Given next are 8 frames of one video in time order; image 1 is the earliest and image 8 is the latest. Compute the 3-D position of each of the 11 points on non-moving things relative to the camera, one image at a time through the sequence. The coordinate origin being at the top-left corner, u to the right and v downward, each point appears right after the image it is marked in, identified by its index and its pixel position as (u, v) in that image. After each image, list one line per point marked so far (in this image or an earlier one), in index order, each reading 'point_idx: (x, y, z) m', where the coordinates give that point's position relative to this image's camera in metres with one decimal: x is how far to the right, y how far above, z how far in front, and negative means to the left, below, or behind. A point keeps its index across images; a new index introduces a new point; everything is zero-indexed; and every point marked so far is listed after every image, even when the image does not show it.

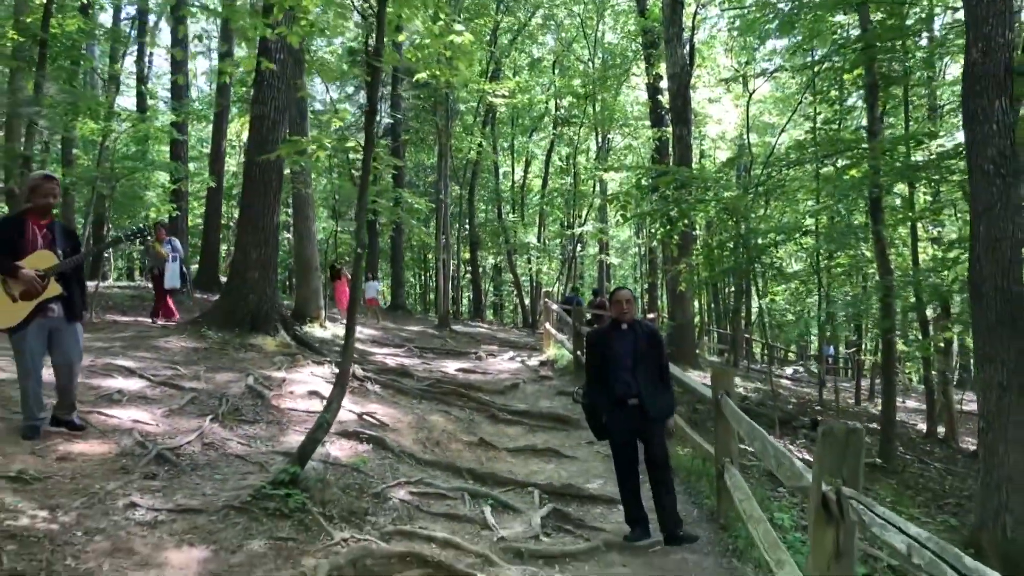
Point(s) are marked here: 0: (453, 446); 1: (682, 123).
0: (-0.5, -1.4, +6.6) m
1: (+3.3, +3.3, +14.2) m
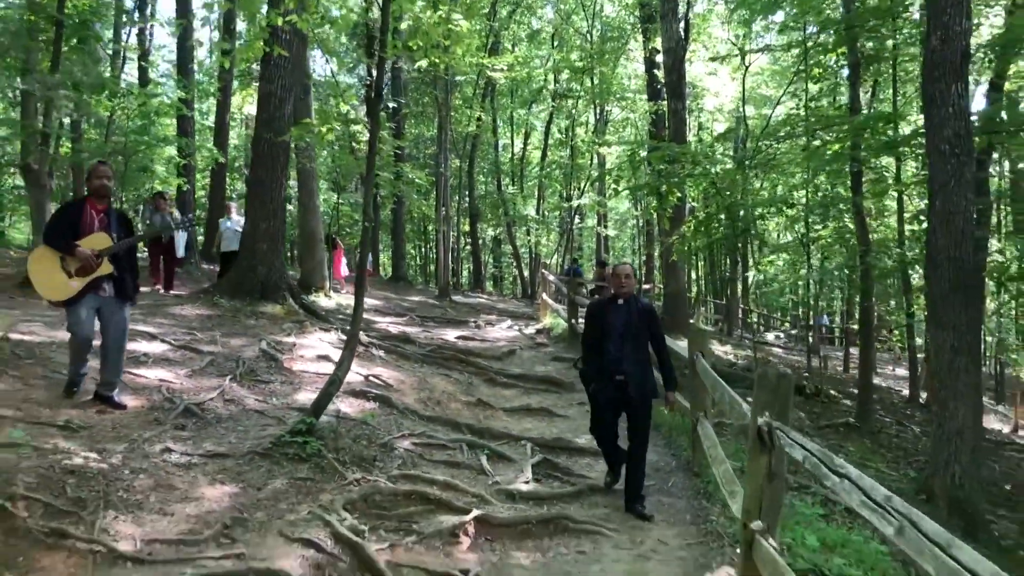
0: (-0.6, -1.1, +7.2) m
1: (+3.3, +3.8, +14.6) m
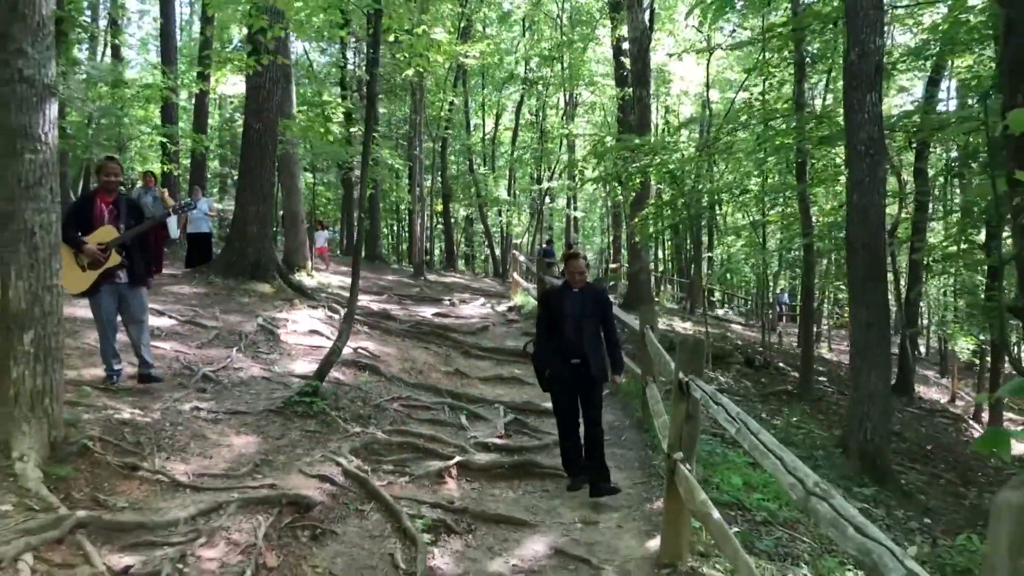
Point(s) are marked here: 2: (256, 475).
0: (-0.9, -0.9, +8.0) m
1: (+2.7, +4.3, +15.4) m
2: (-1.4, -1.0, +4.1) m
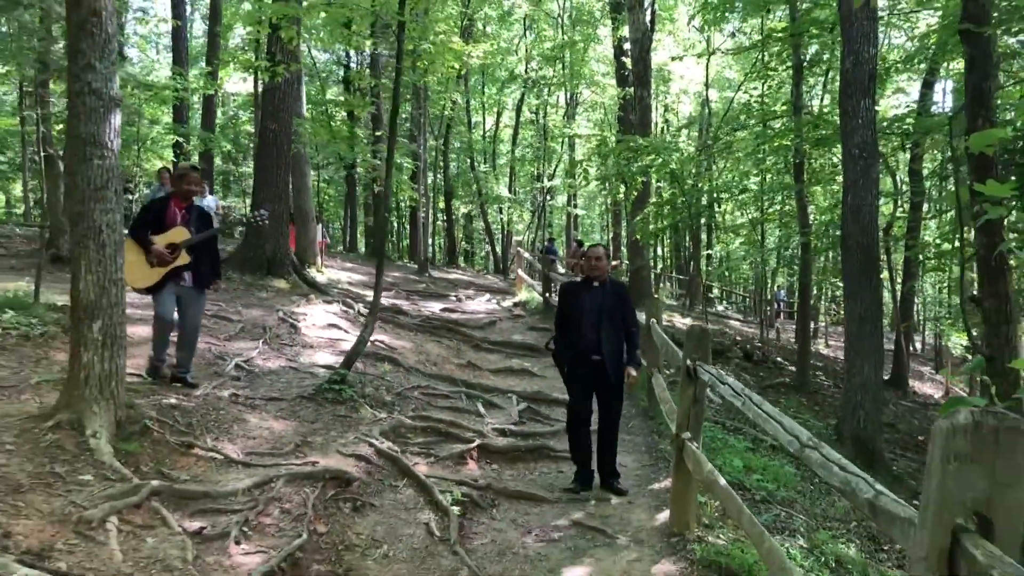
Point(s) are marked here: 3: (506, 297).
0: (-0.7, -0.9, +8.4) m
1: (+2.8, +4.3, +15.8) m
2: (-1.3, -1.0, +4.5) m
3: (-0.1, -0.2, +16.2) m
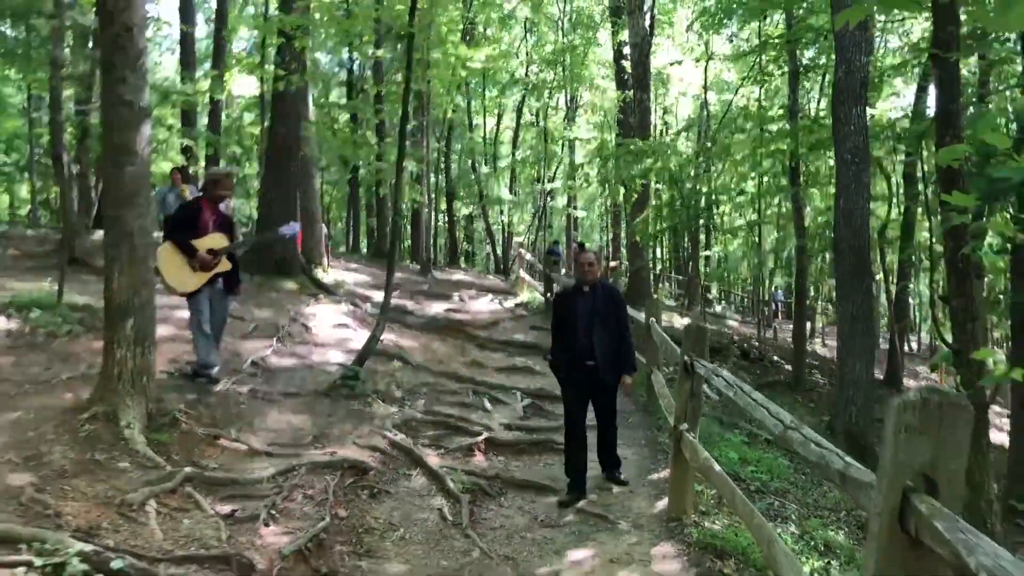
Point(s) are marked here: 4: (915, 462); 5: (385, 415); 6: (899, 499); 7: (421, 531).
0: (-0.7, -0.9, +8.6) m
1: (+2.8, +4.3, +16.0) m
2: (-1.3, -1.0, +4.8) m
3: (-0.1, -0.2, +16.5) m
4: (+0.8, -0.4, +1.5) m
5: (-1.0, -1.0, +5.7) m
6: (+0.8, -0.4, +1.5) m
7: (-0.5, -1.3, +4.0) m
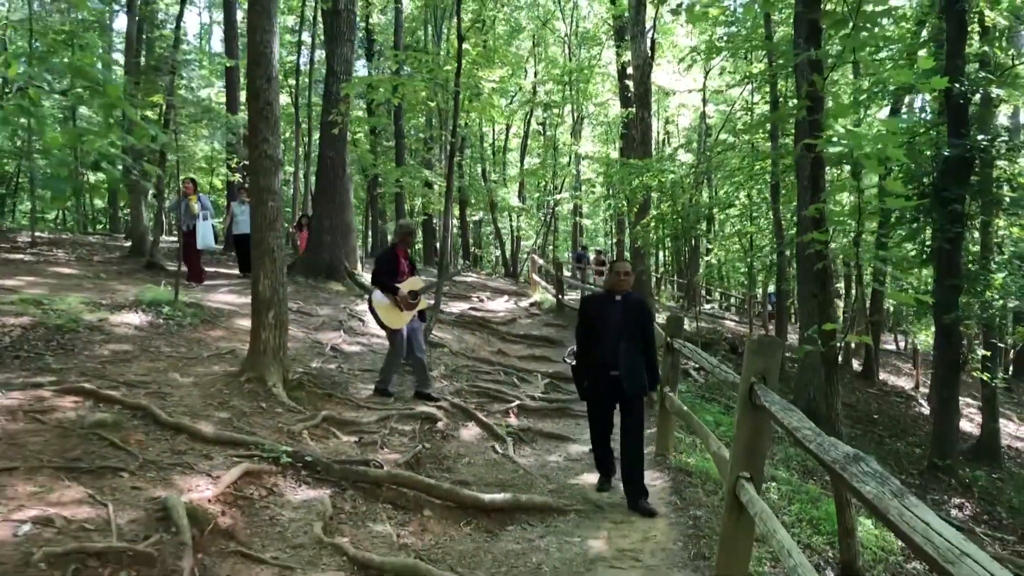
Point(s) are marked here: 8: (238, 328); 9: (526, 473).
0: (-0.4, -0.9, +10.3) m
1: (+3.1, +4.3, +17.7) m
2: (-1.0, -1.0, +6.5) m
3: (+0.2, -0.3, +18.2) m
4: (+1.1, -0.3, +3.2) m
5: (-0.7, -1.0, +7.4) m
6: (+1.0, -0.4, +3.2) m
7: (-0.2, -1.3, +5.8) m
8: (-3.0, -0.4, +8.1) m
9: (+0.1, -1.4, +5.6) m
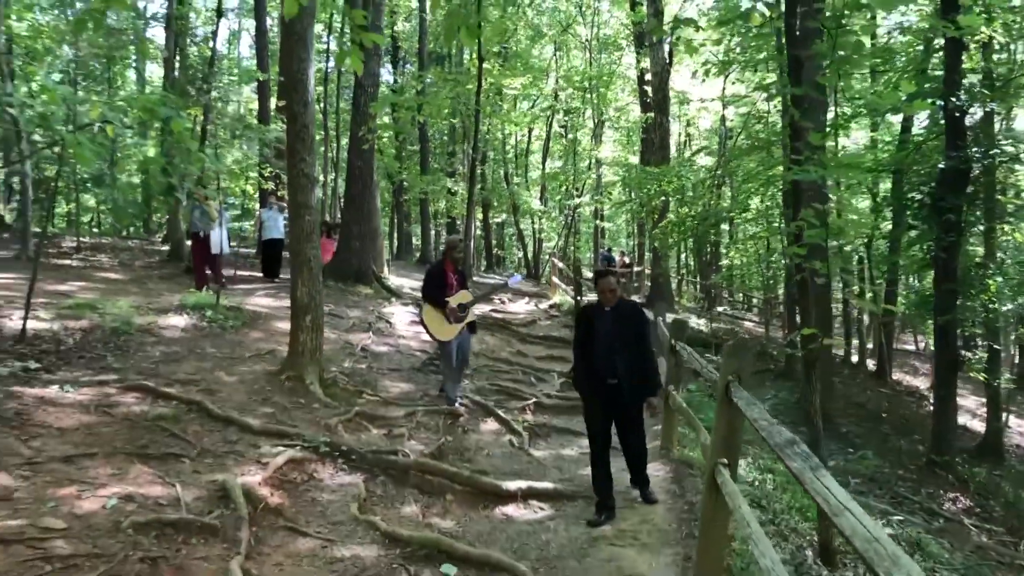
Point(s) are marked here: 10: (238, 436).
0: (-0.1, -1.0, +10.9) m
1: (+3.7, +4.2, +18.1) m
2: (-0.8, -1.1, +7.0) m
3: (+0.8, -0.3, +18.7) m
4: (+1.1, -0.4, +3.7) m
5: (-0.5, -1.0, +8.0) m
6: (+1.1, -0.5, +3.7) m
7: (-0.1, -1.4, +6.3) m
8: (-2.8, -0.5, +8.7) m
9: (+0.2, -1.5, +6.1) m
10: (-1.9, -1.0, +5.1) m
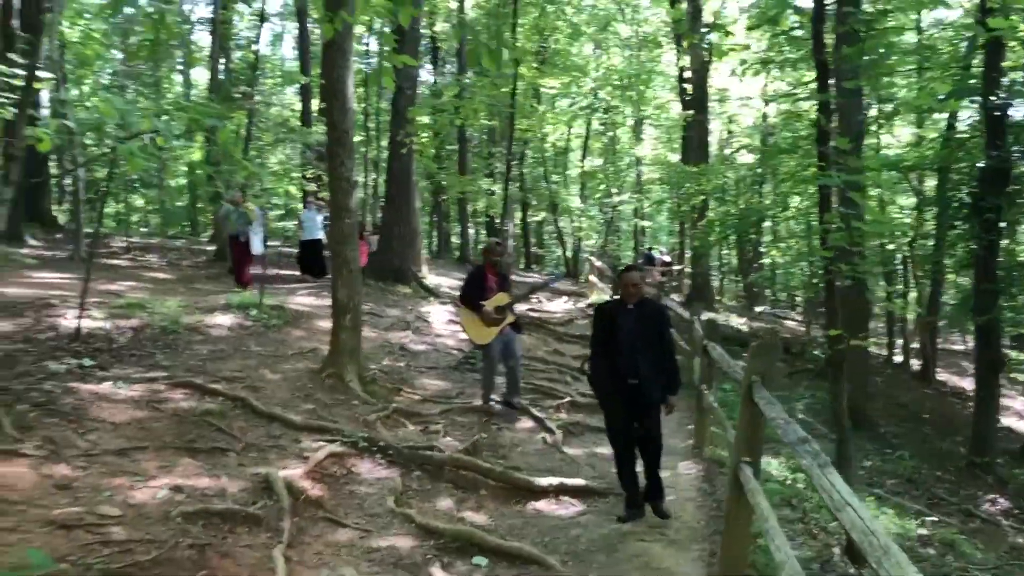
0: (+0.4, -0.9, +11.0) m
1: (+4.6, +4.3, +18.1) m
2: (-0.5, -1.1, +7.2) m
3: (+1.7, -0.3, +18.8) m
4: (+1.3, -0.4, +3.8) m
5: (-0.2, -1.1, +8.1) m
6: (+1.2, -0.5, +3.8) m
7: (+0.2, -1.4, +6.4) m
8: (-2.4, -0.5, +9.0) m
9: (+0.5, -1.5, +6.3) m
10: (-1.7, -1.0, +5.3) m
